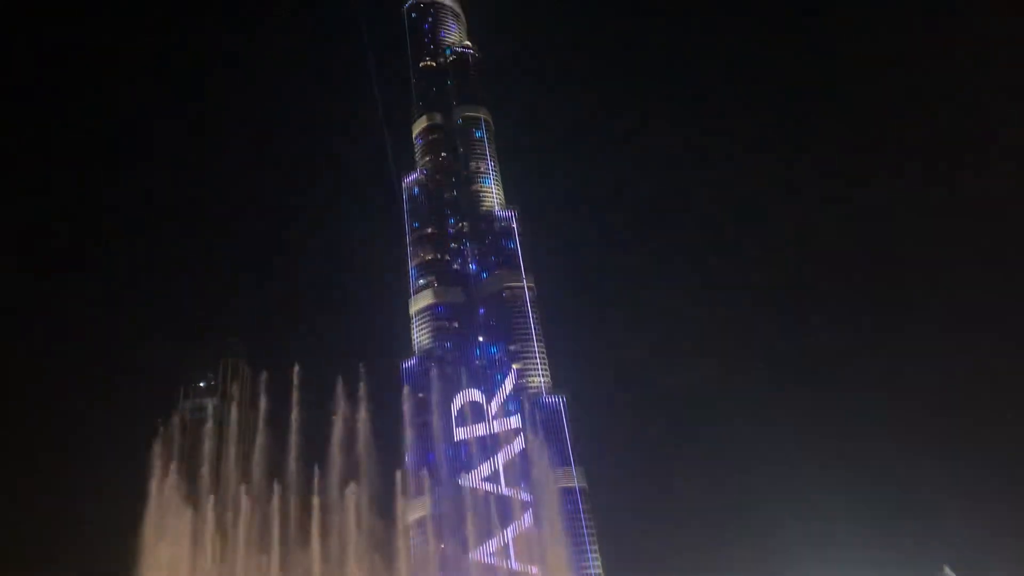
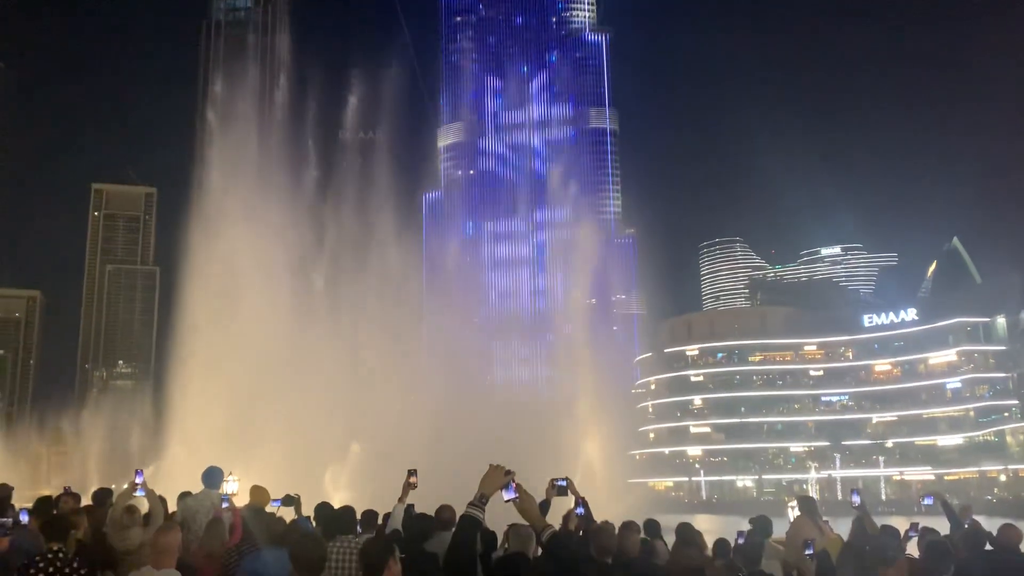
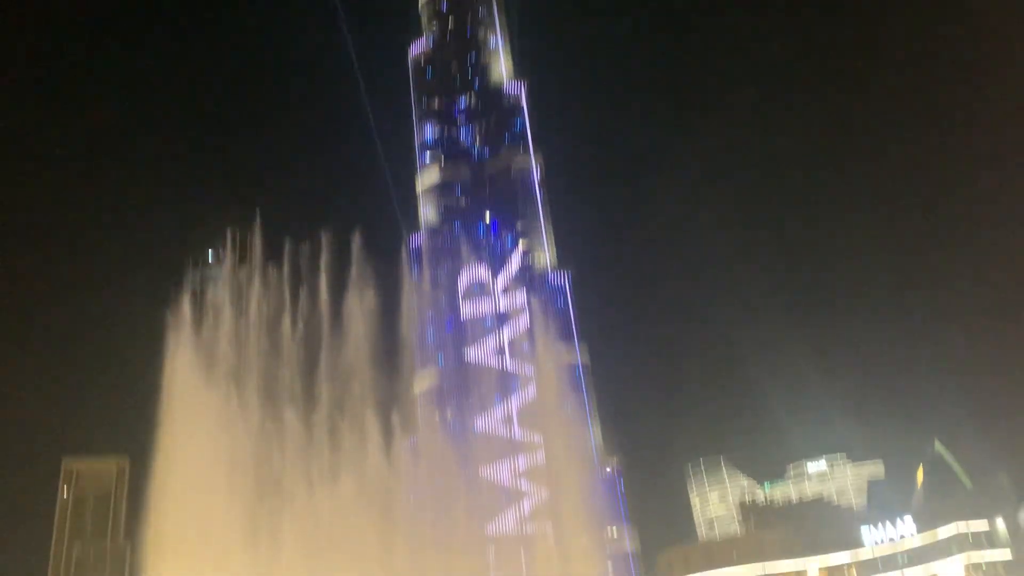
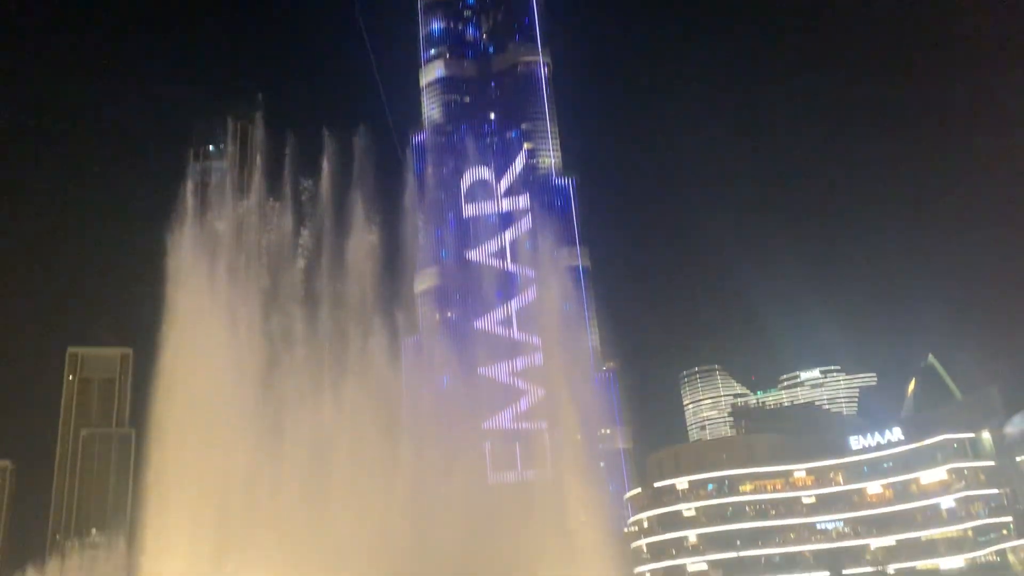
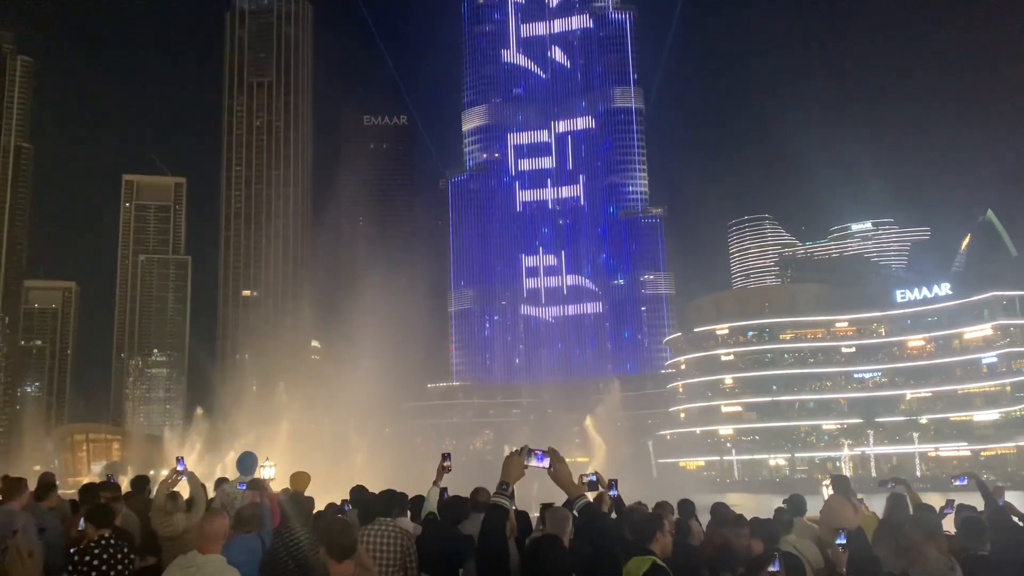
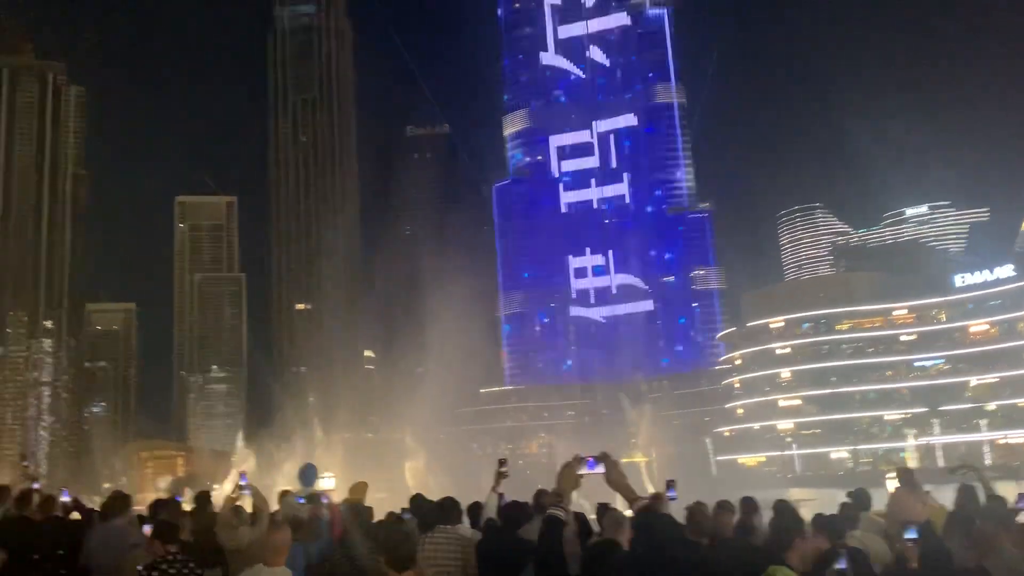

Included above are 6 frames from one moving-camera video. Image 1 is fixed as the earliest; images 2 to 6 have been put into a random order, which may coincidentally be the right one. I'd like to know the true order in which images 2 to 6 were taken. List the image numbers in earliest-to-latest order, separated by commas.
3, 4, 2, 5, 6
